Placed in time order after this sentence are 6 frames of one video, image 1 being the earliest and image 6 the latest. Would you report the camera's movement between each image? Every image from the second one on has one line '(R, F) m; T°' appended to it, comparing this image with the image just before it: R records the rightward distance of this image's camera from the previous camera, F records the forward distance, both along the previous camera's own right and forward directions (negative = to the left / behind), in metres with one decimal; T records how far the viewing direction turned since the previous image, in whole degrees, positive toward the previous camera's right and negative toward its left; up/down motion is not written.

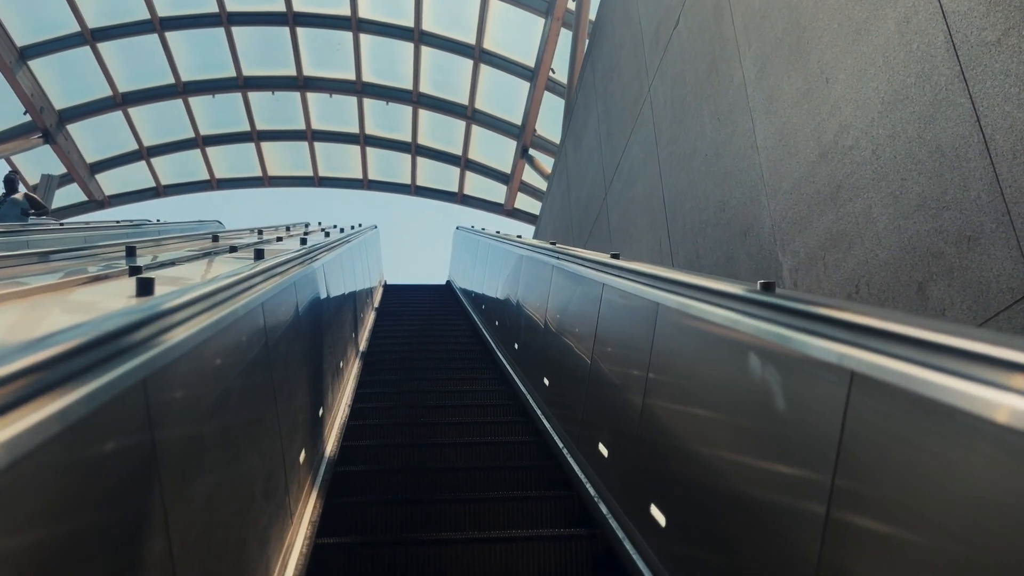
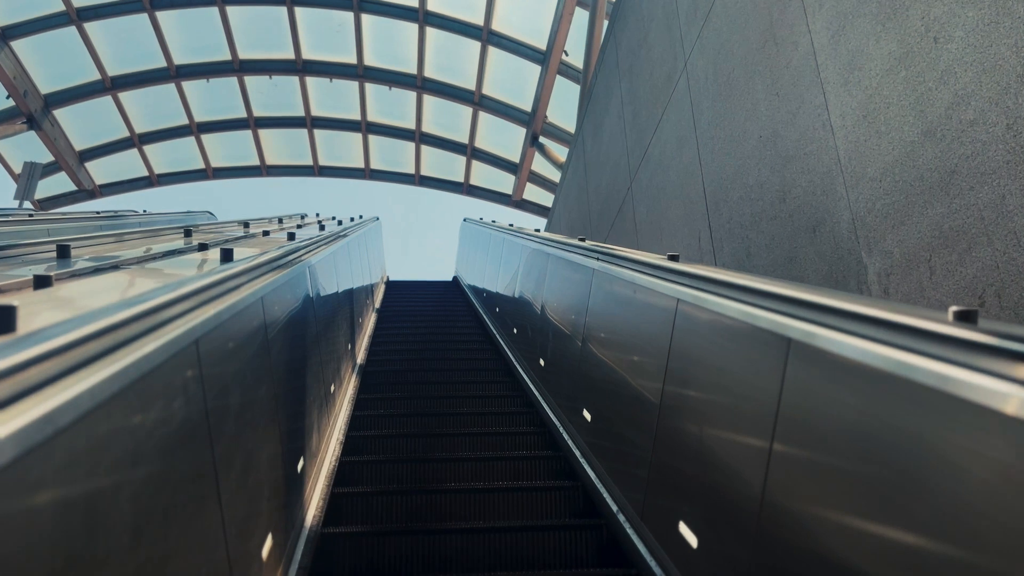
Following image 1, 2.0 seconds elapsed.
(-0.1, +0.7) m; 0°
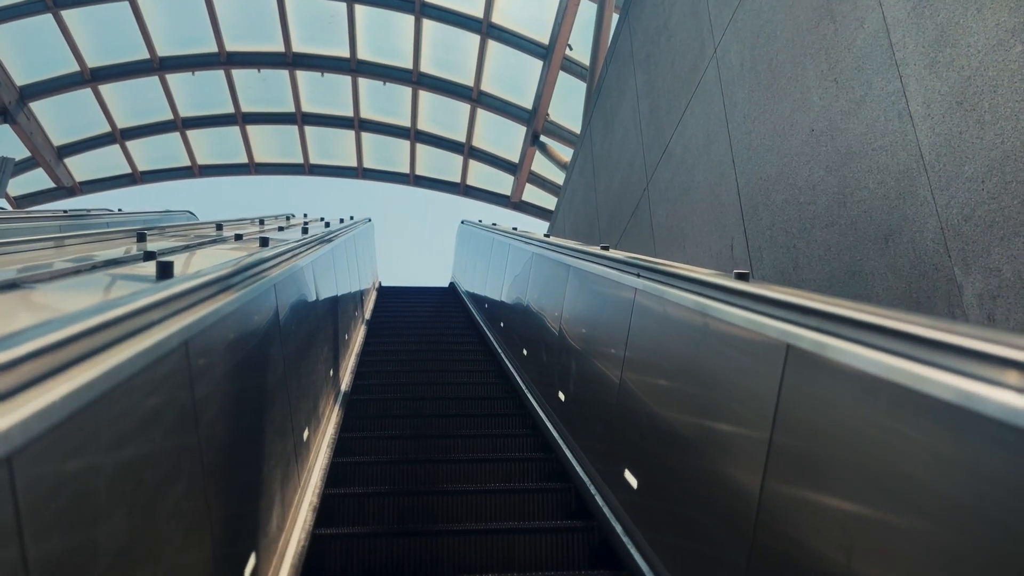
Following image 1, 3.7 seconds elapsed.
(-0.1, +0.7) m; +1°
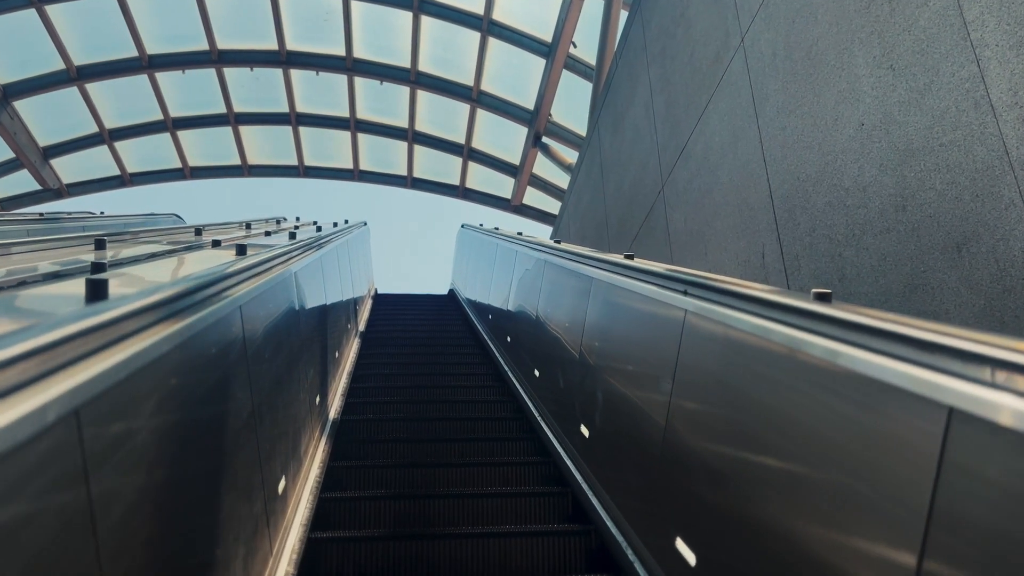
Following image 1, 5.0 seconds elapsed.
(-0.1, +0.5) m; 0°
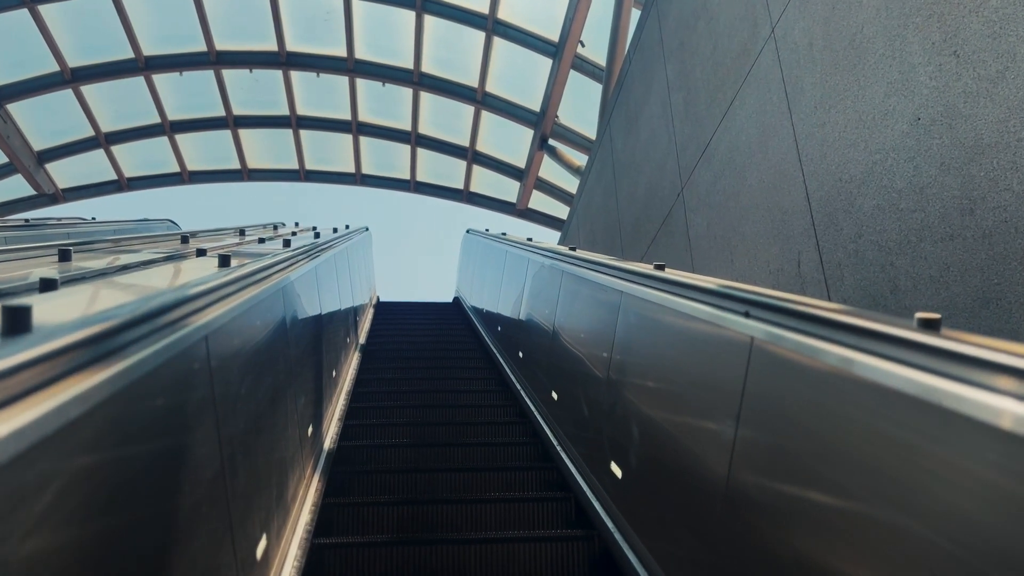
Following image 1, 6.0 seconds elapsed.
(-0.1, +0.4) m; 0°
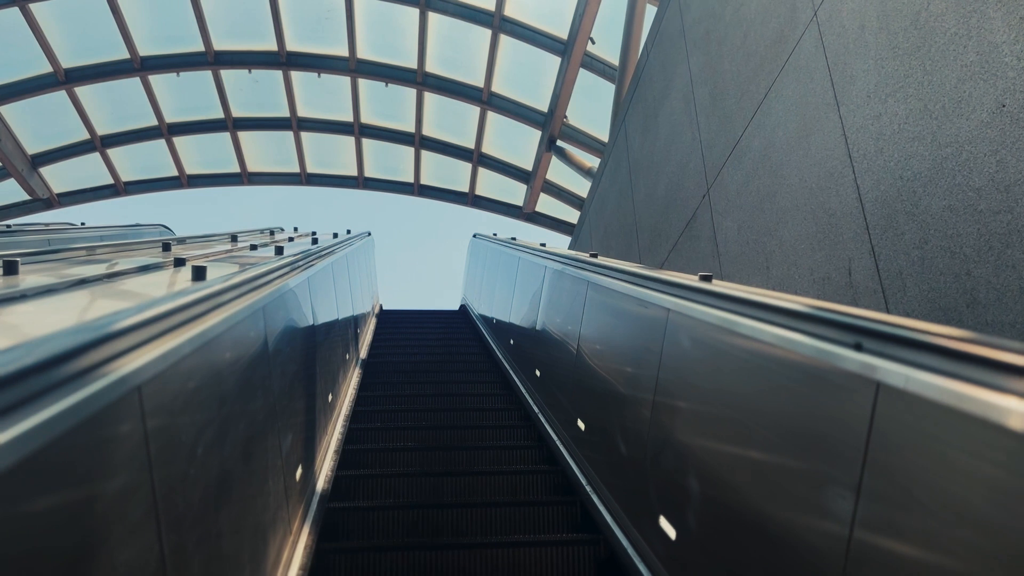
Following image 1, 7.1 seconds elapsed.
(-0.1, +0.4) m; 0°
